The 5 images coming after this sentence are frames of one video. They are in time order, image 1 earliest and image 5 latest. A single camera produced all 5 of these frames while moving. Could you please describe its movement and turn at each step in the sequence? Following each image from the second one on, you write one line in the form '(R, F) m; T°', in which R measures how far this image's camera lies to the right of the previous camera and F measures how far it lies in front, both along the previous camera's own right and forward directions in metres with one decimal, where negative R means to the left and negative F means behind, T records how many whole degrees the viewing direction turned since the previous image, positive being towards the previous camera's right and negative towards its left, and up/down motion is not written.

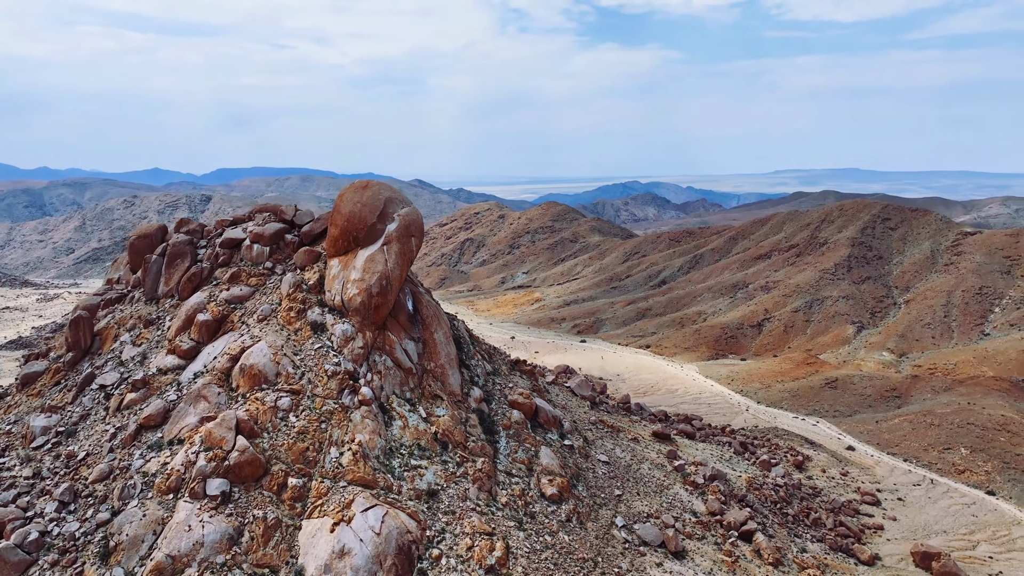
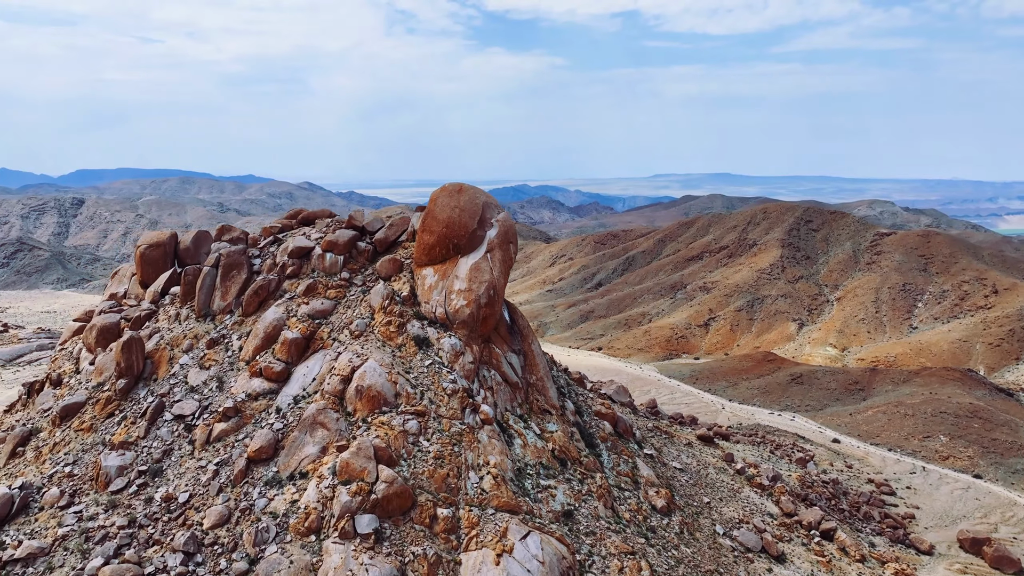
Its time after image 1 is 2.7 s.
(-3.1, +0.7) m; +9°
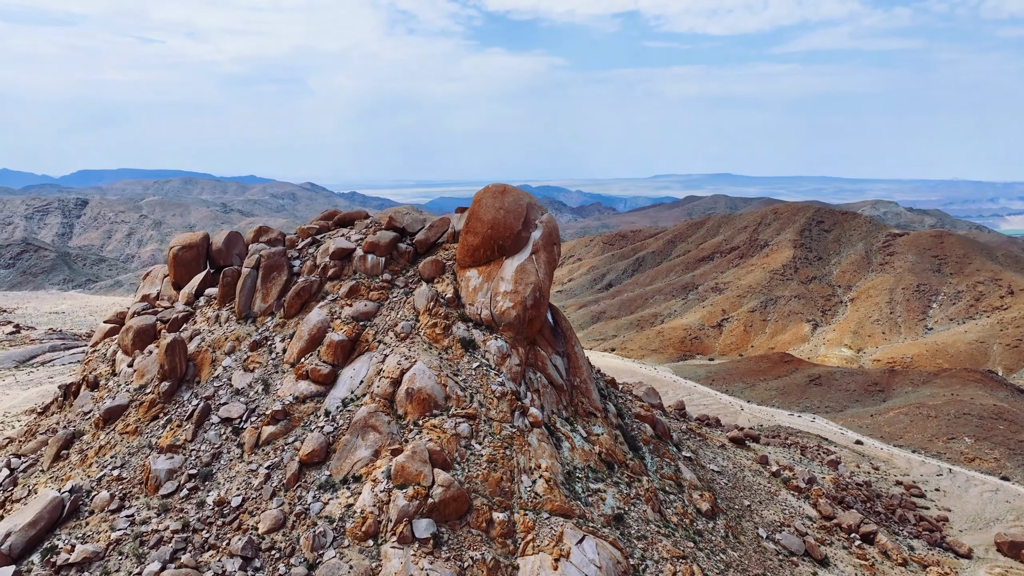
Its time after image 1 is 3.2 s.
(-0.6, +0.1) m; 0°
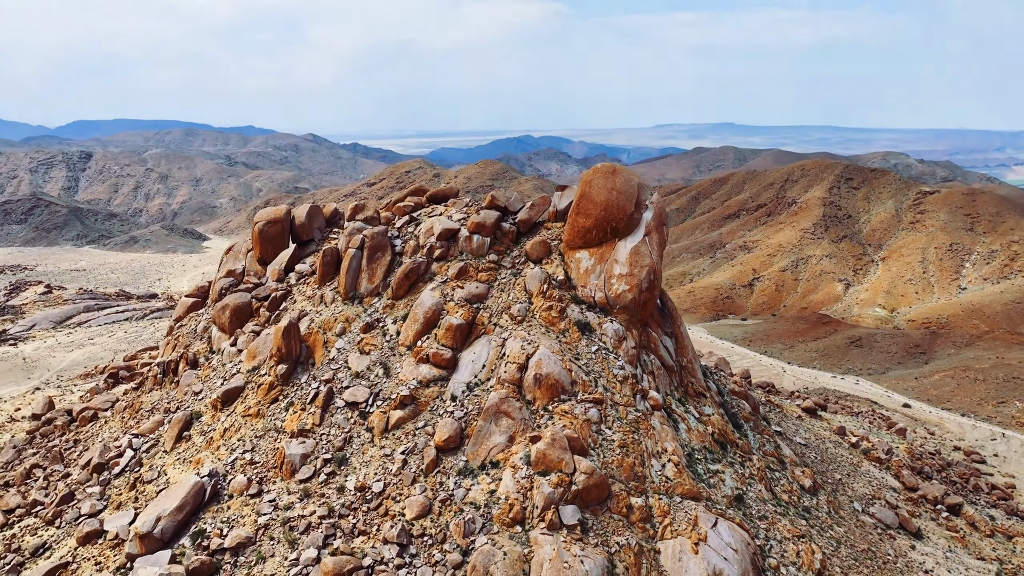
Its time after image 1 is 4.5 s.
(-1.5, 0.0) m; 0°
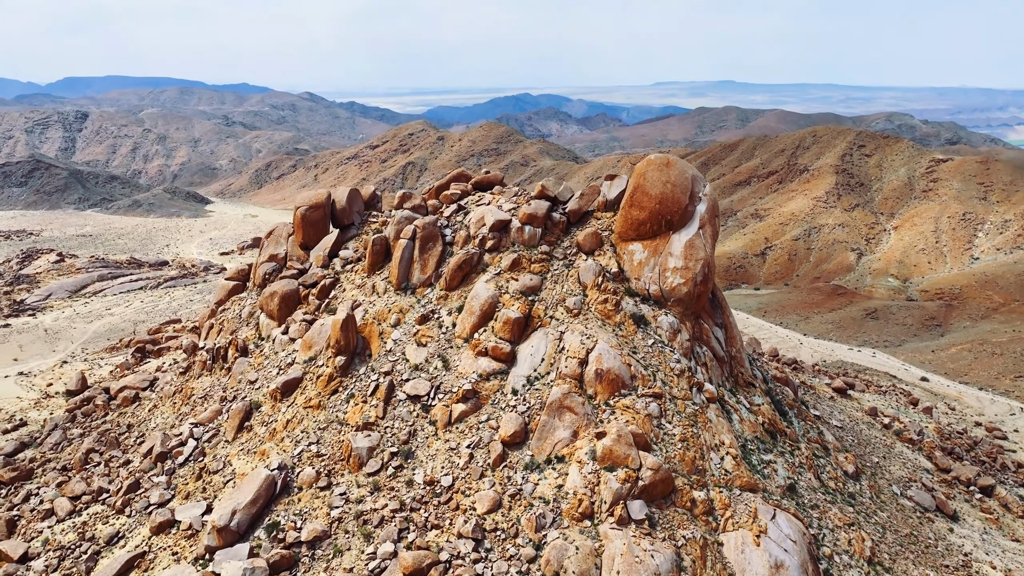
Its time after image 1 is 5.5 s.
(-0.8, -0.1) m; 0°
